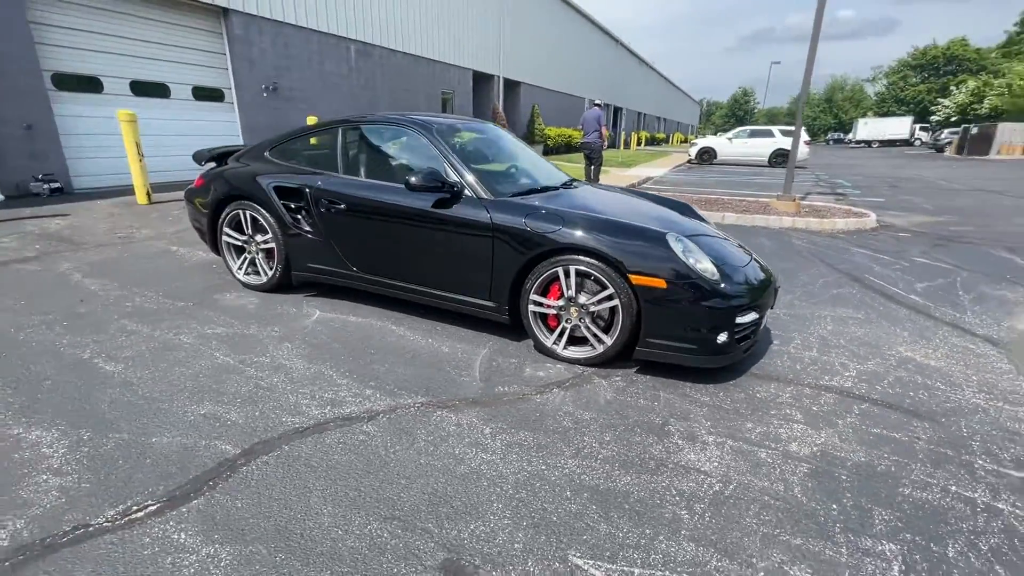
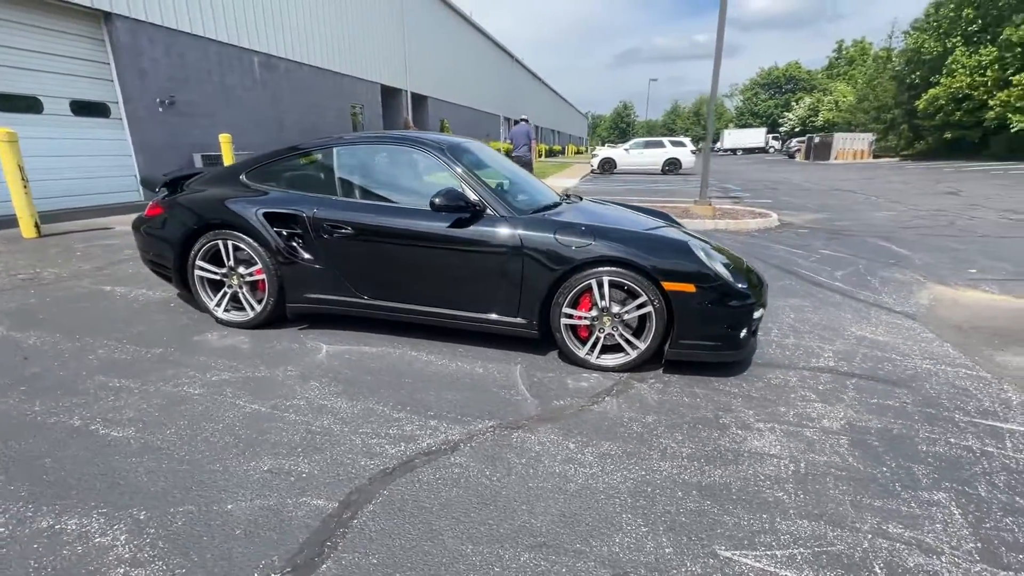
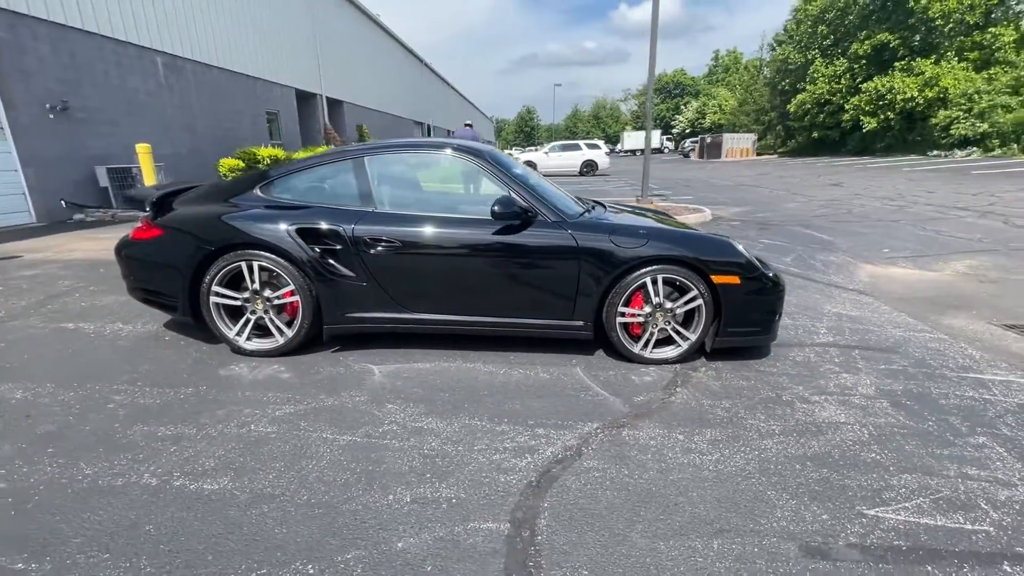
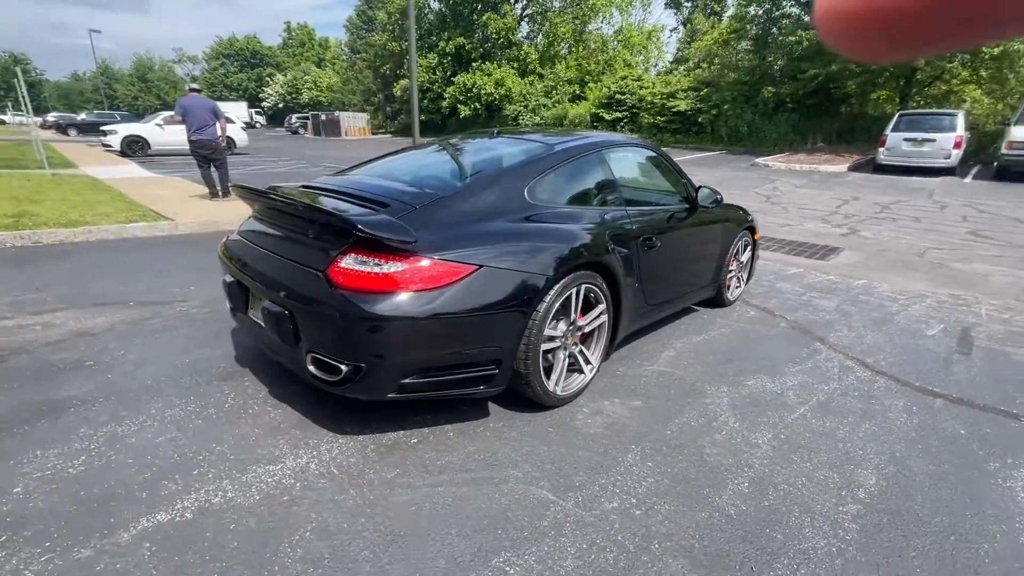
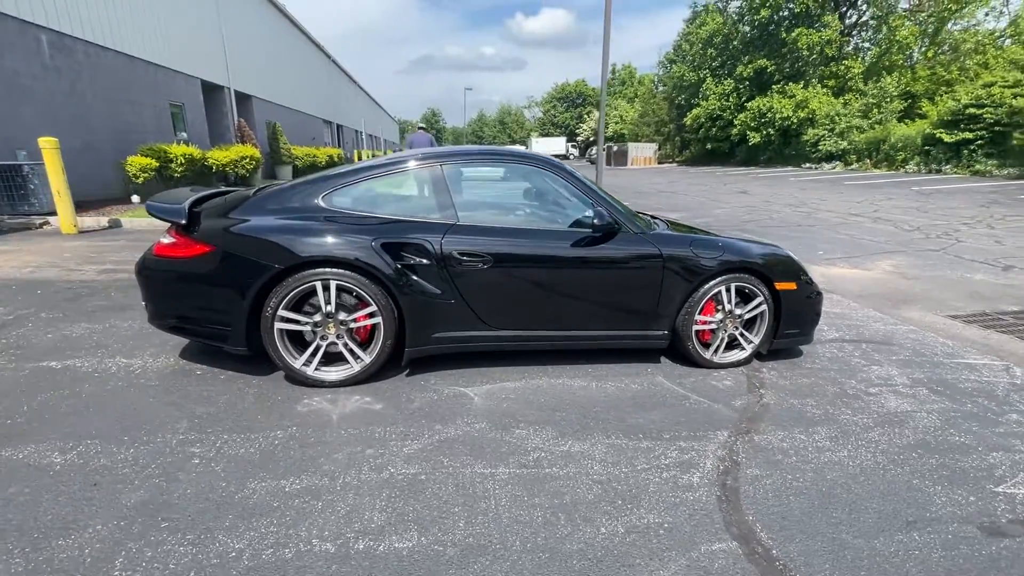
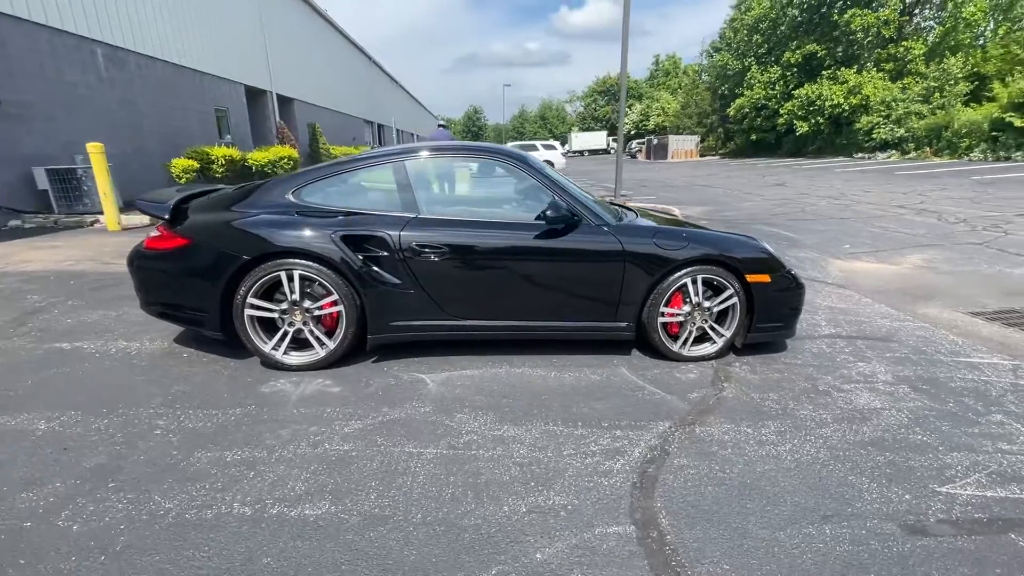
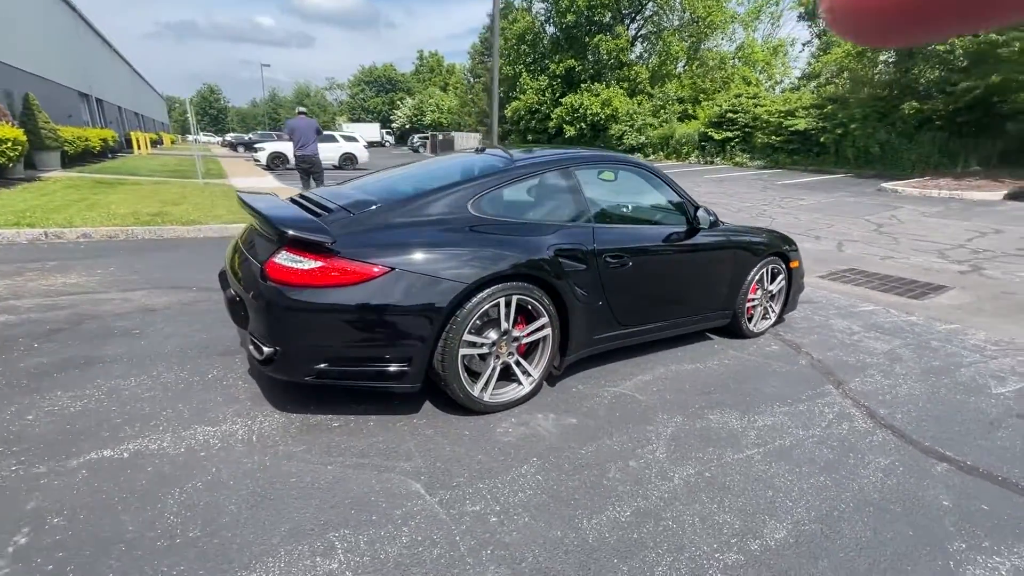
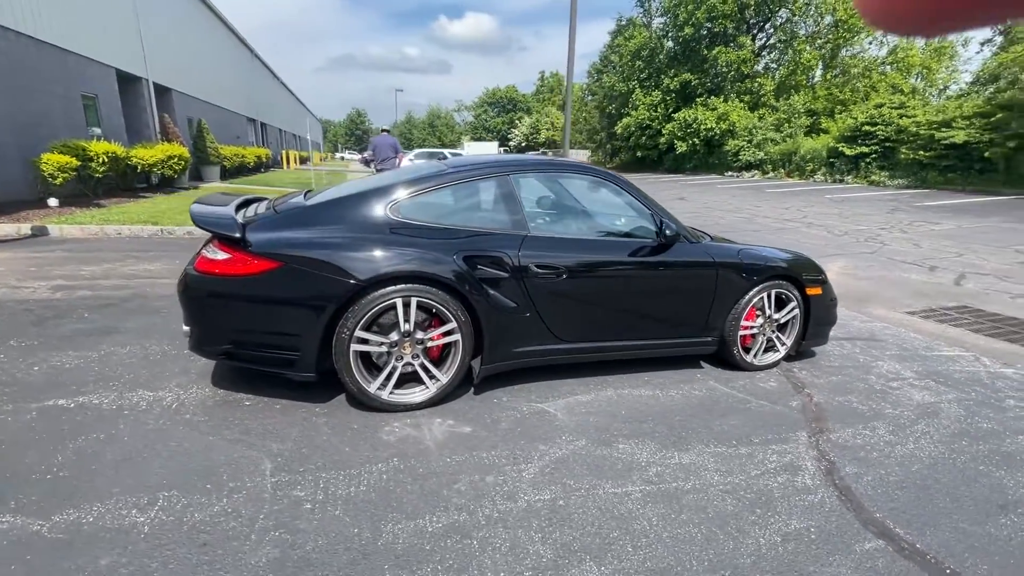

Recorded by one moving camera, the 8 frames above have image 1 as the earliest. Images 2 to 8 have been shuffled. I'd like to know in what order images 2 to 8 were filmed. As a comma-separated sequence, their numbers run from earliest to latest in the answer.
2, 3, 6, 5, 8, 7, 4
